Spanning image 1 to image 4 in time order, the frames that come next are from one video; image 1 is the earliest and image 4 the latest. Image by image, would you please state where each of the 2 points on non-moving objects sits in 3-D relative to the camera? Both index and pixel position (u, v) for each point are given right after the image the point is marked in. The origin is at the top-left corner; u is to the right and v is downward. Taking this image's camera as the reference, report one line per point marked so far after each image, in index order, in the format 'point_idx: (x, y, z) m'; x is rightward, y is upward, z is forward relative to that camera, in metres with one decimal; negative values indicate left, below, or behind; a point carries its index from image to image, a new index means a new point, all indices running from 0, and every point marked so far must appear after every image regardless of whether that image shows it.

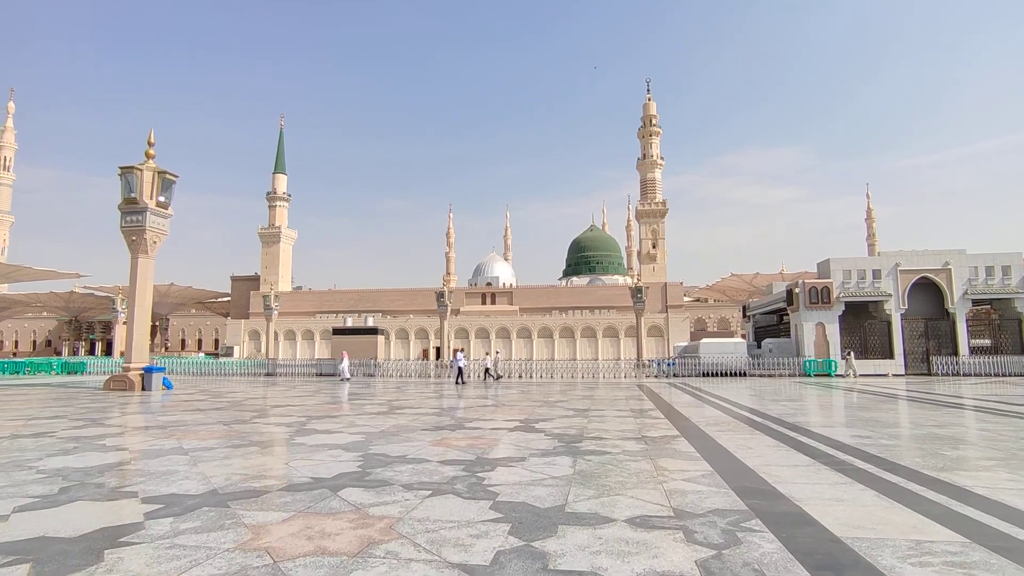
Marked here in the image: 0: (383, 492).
0: (-0.7, -1.1, +3.2) m
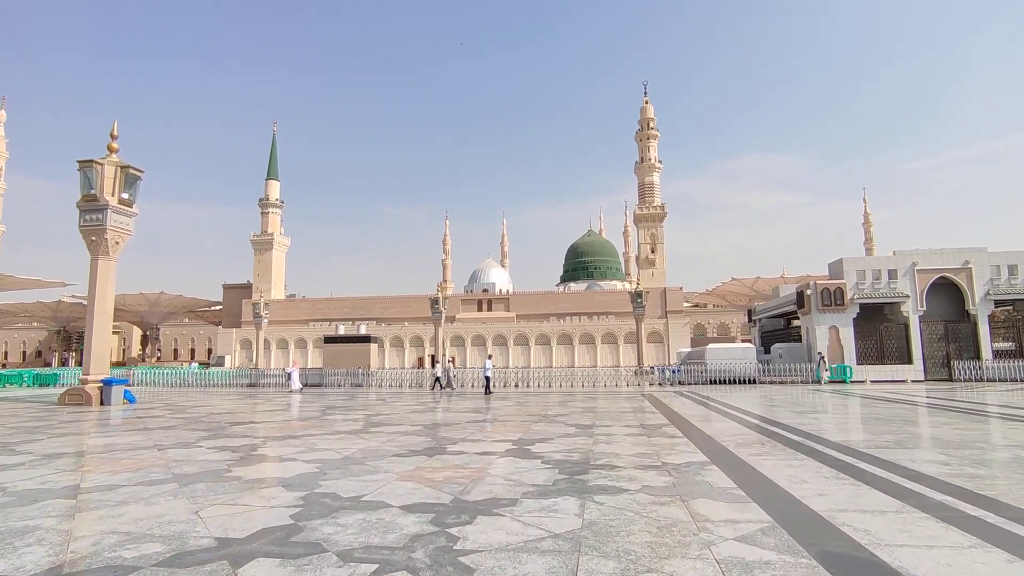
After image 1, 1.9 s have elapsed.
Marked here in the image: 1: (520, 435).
0: (-0.8, -1.1, +2.2) m
1: (+0.1, -1.5, +6.1) m
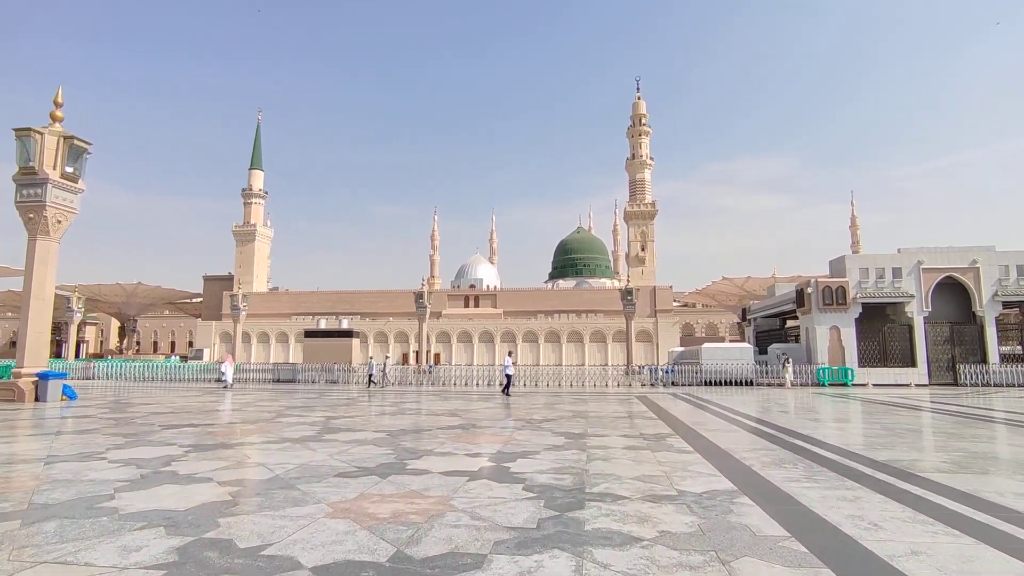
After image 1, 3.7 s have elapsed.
0: (-0.9, -0.9, +1.2) m
1: (-0.1, -1.4, +5.1) m
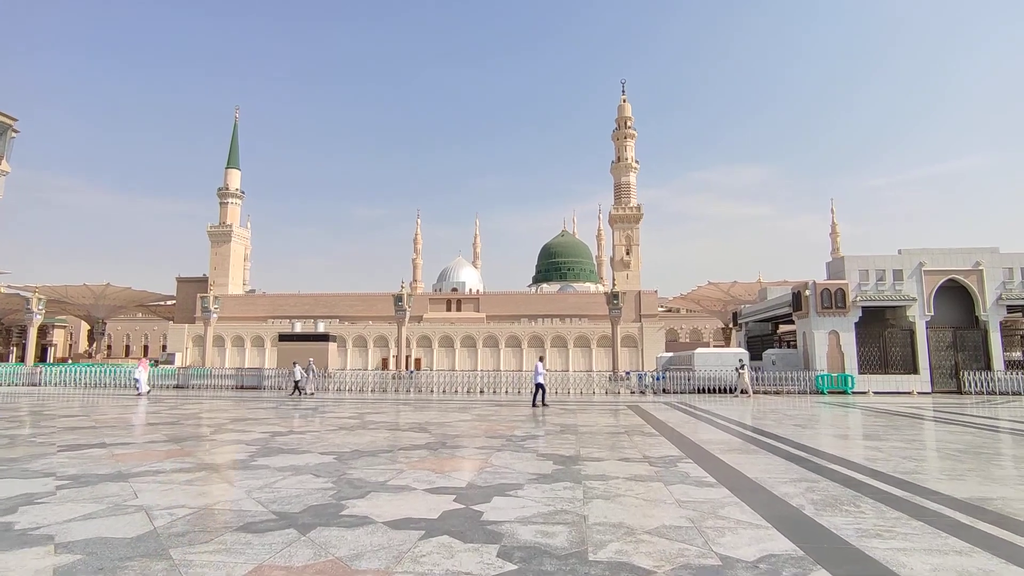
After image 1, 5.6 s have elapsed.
0: (-0.9, -0.8, +0.1) m
1: (-0.3, -1.3, +4.0) m
